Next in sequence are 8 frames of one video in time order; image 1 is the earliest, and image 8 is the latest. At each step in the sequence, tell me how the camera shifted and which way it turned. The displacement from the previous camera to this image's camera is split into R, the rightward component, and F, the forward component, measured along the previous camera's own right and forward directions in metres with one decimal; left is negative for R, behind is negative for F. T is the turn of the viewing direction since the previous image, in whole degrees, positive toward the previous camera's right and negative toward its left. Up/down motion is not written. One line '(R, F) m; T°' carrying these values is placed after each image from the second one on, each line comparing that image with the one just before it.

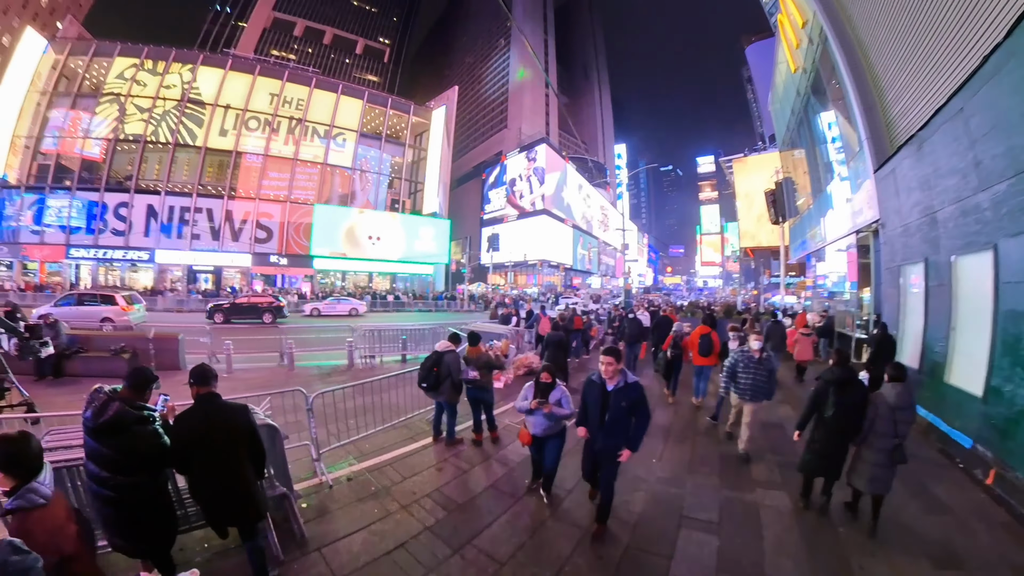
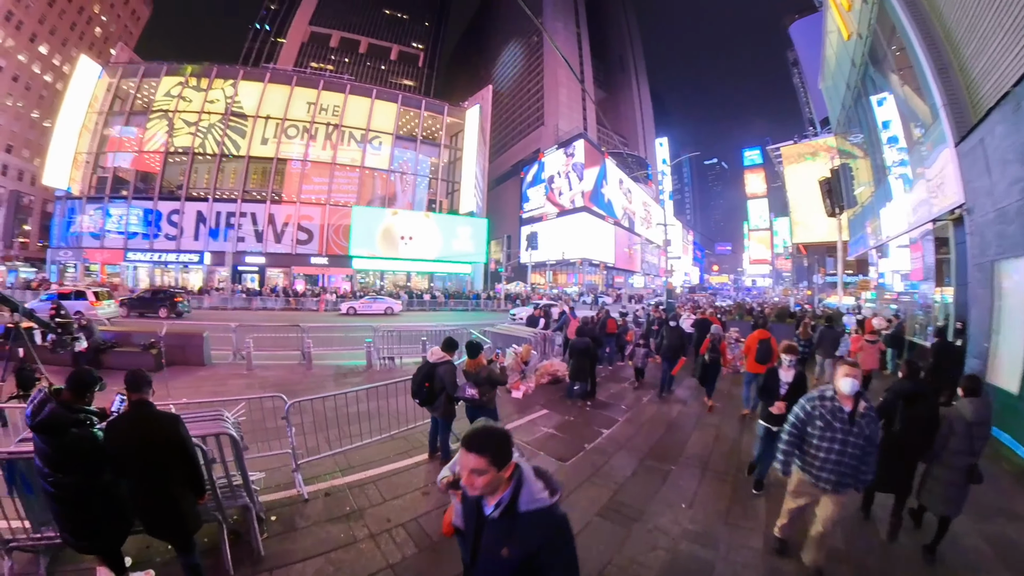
(+0.3, +0.6) m; -5°
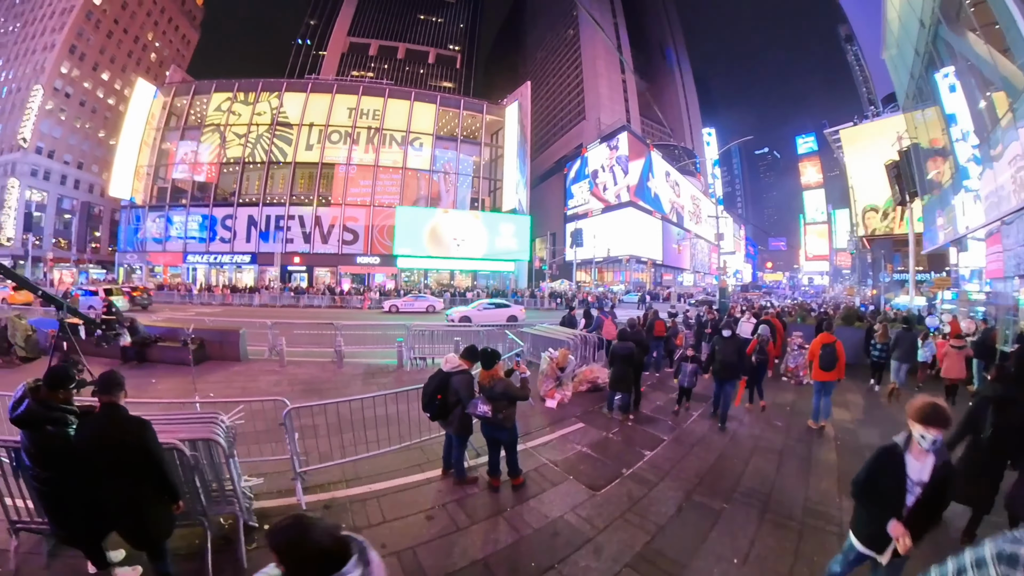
(+0.2, +0.5) m; -5°
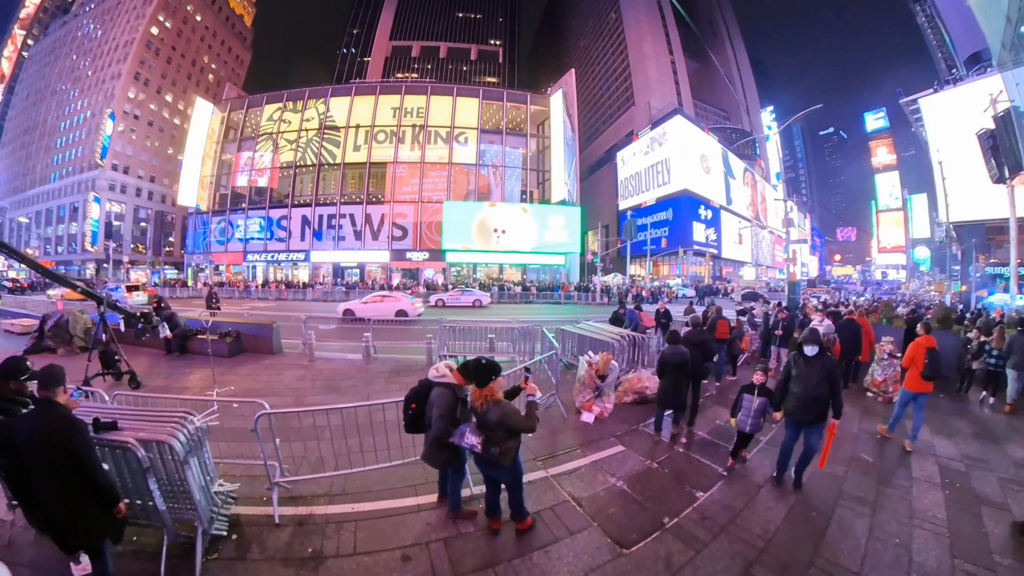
(+0.3, +0.7) m; -6°
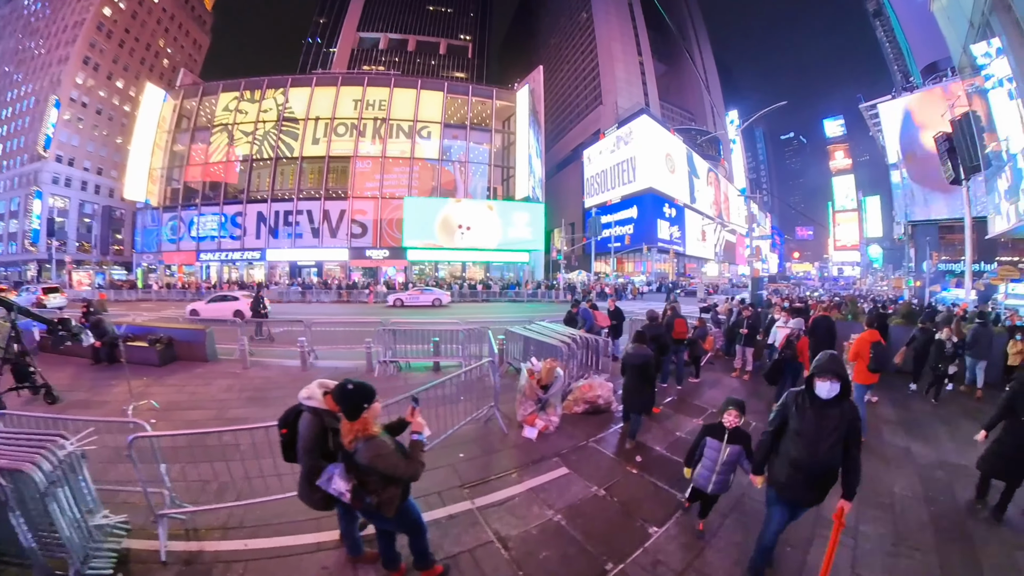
(+0.4, +0.8) m; +3°
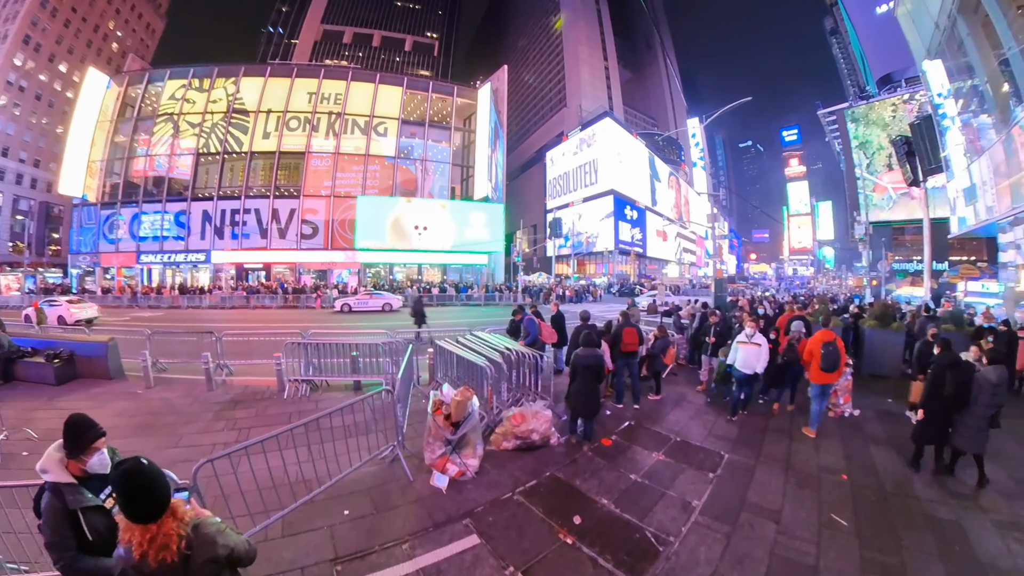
(+0.5, +1.1) m; +4°
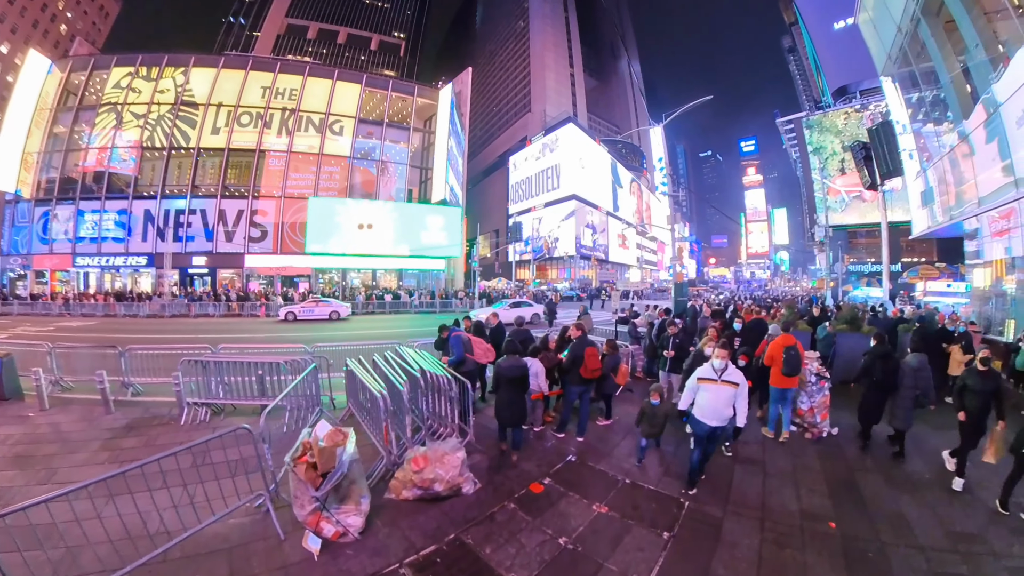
(+0.4, +0.9) m; +4°
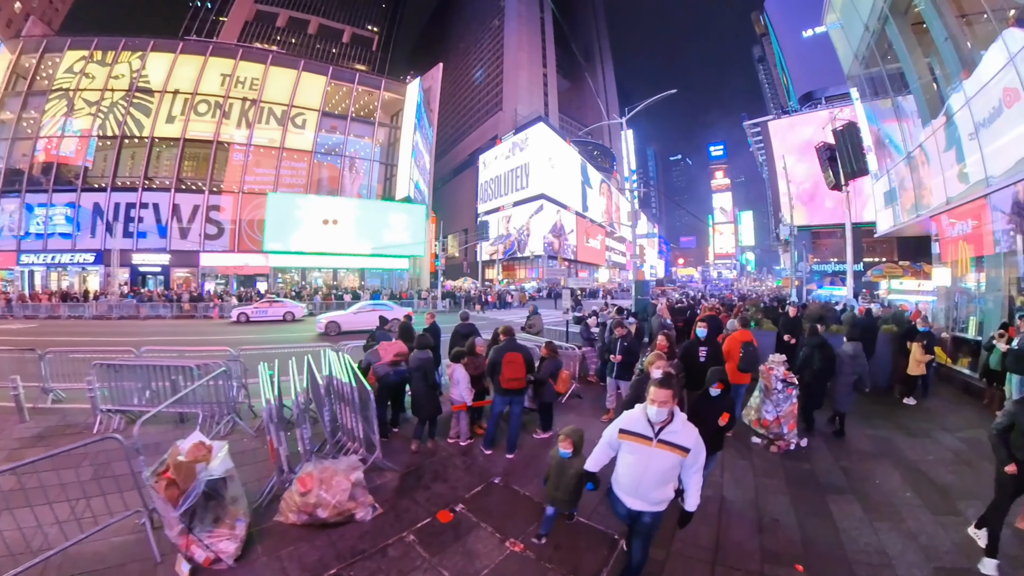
(+0.3, +0.5) m; +3°
